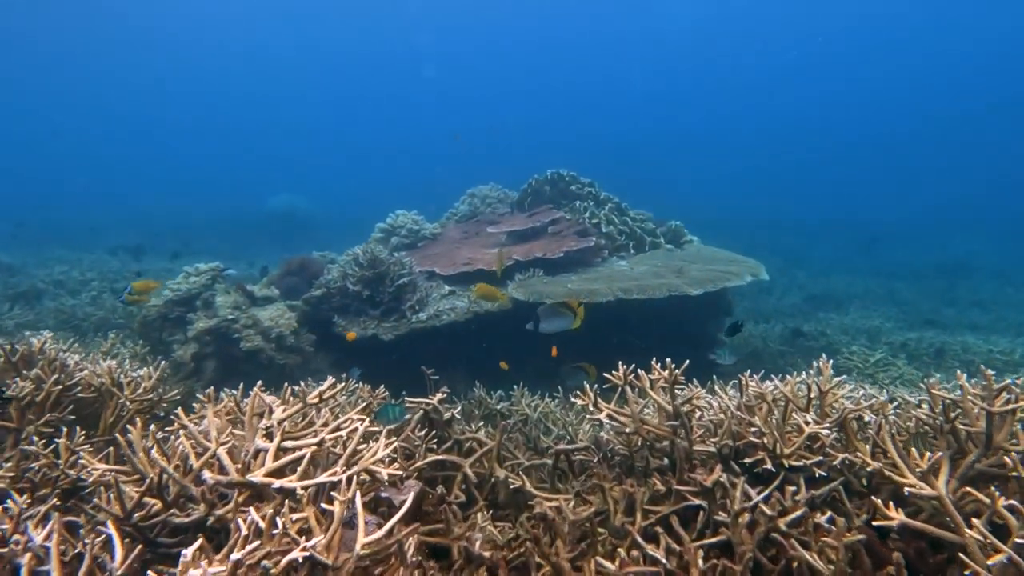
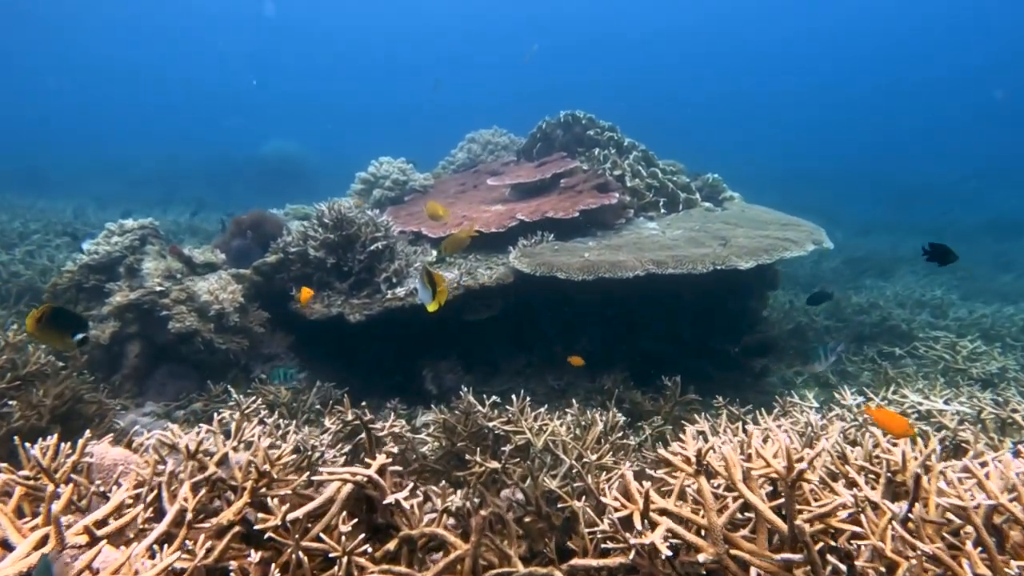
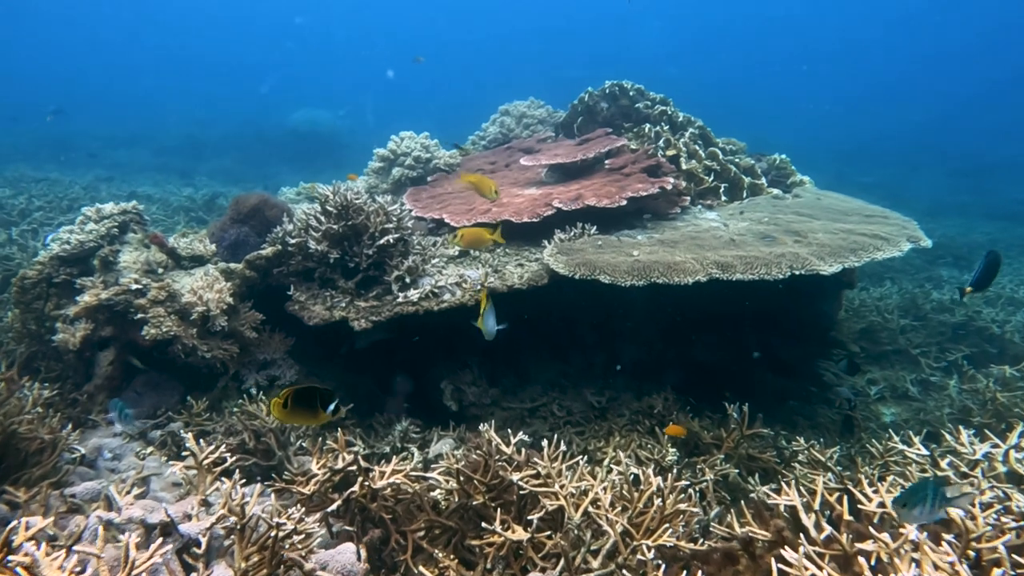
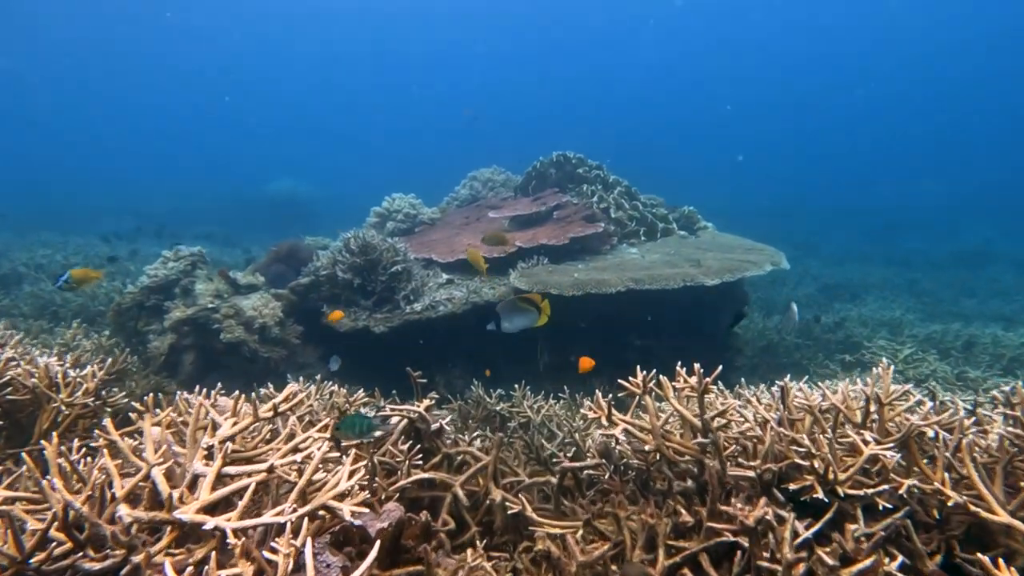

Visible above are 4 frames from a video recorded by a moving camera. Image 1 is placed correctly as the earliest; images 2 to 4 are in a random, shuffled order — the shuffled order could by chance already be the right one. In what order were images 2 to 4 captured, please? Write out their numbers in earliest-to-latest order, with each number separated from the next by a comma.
4, 2, 3
